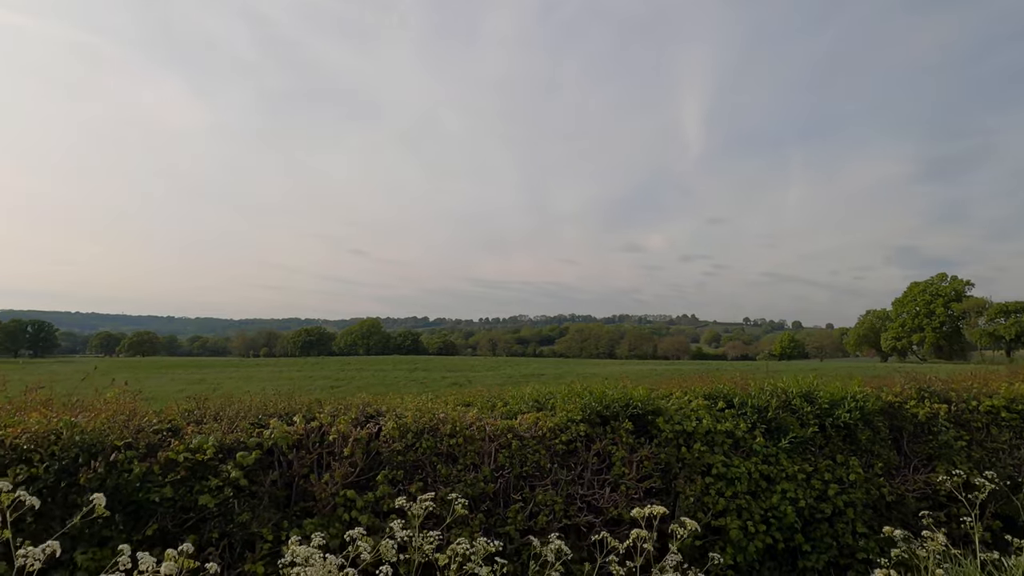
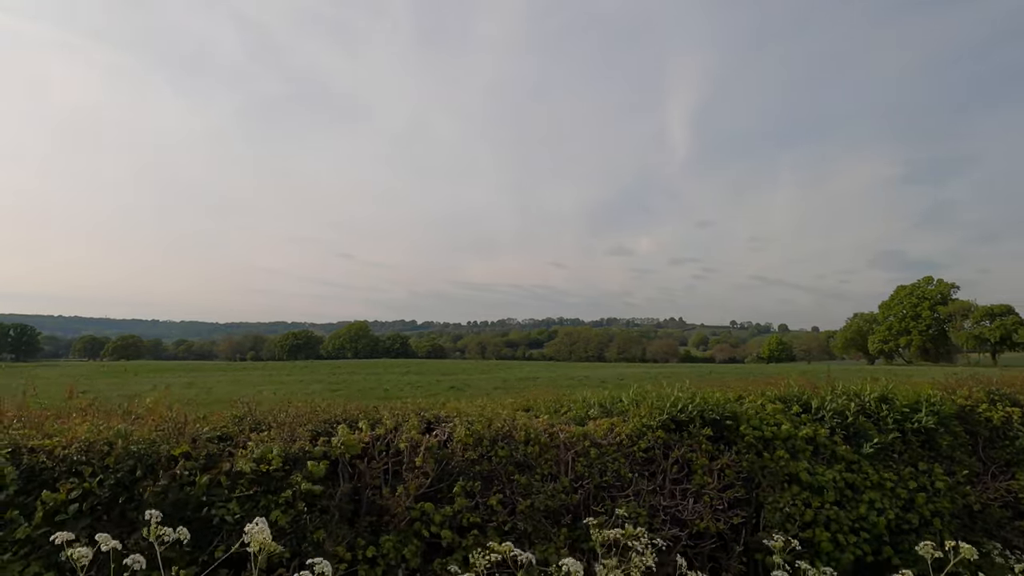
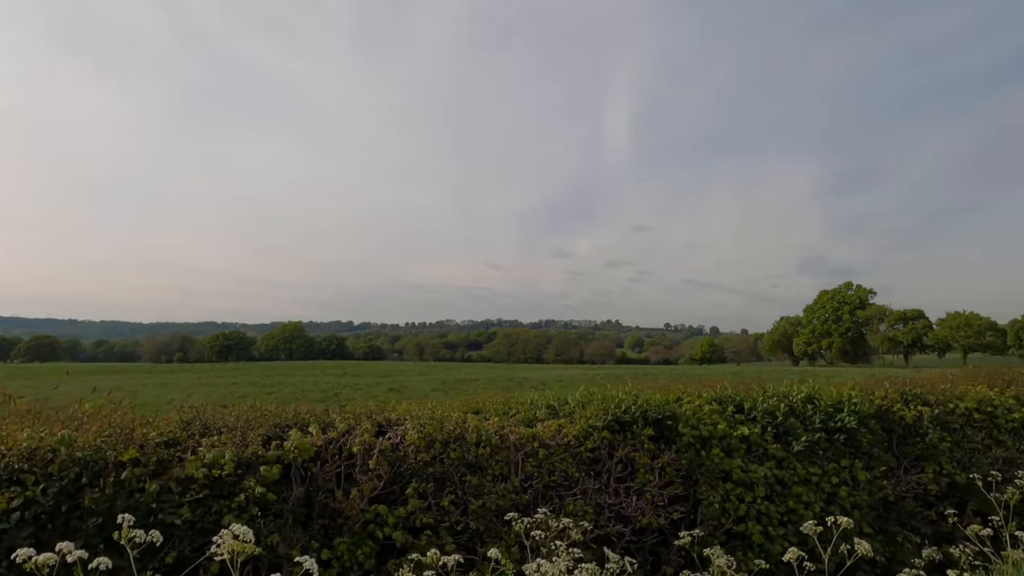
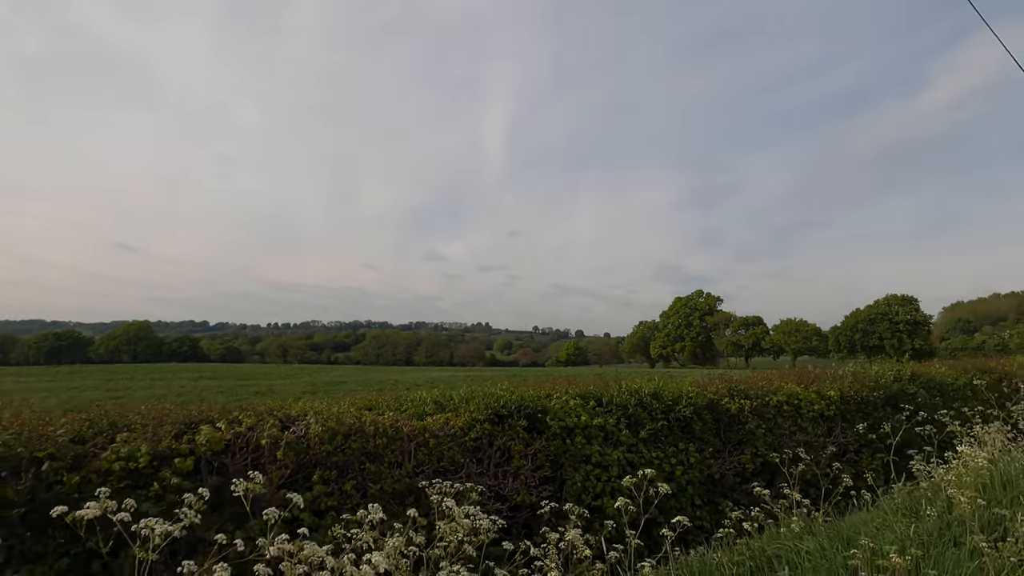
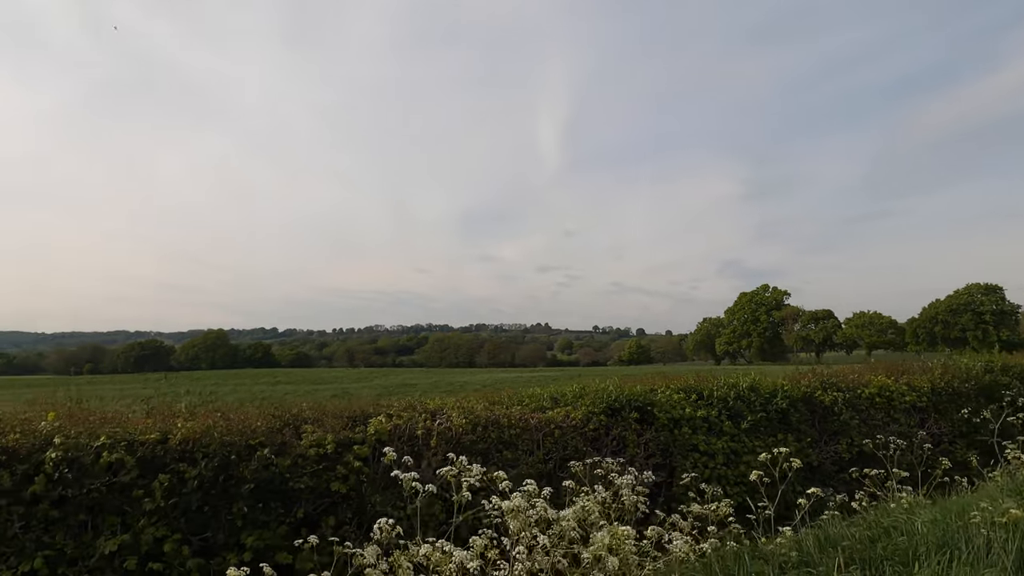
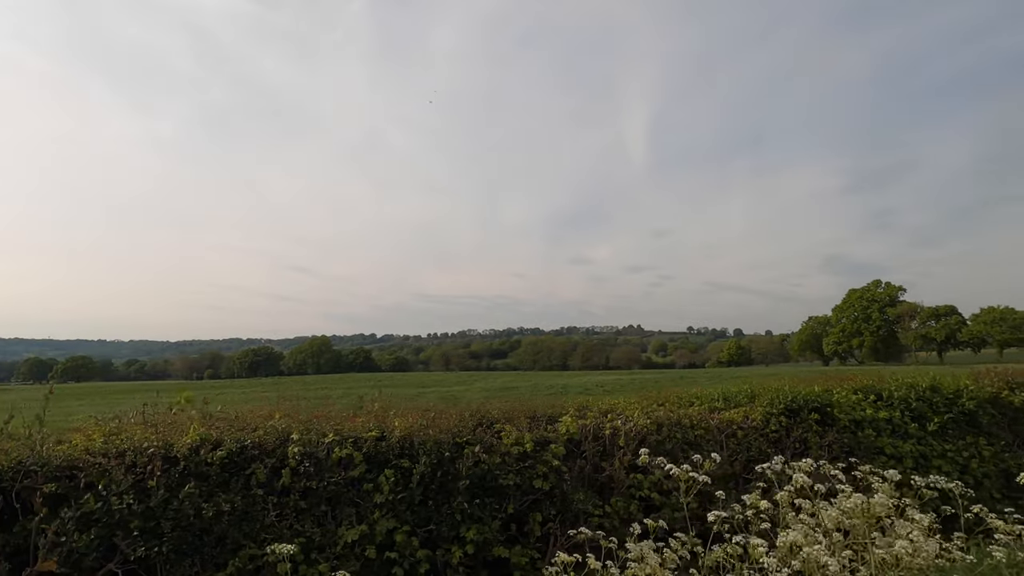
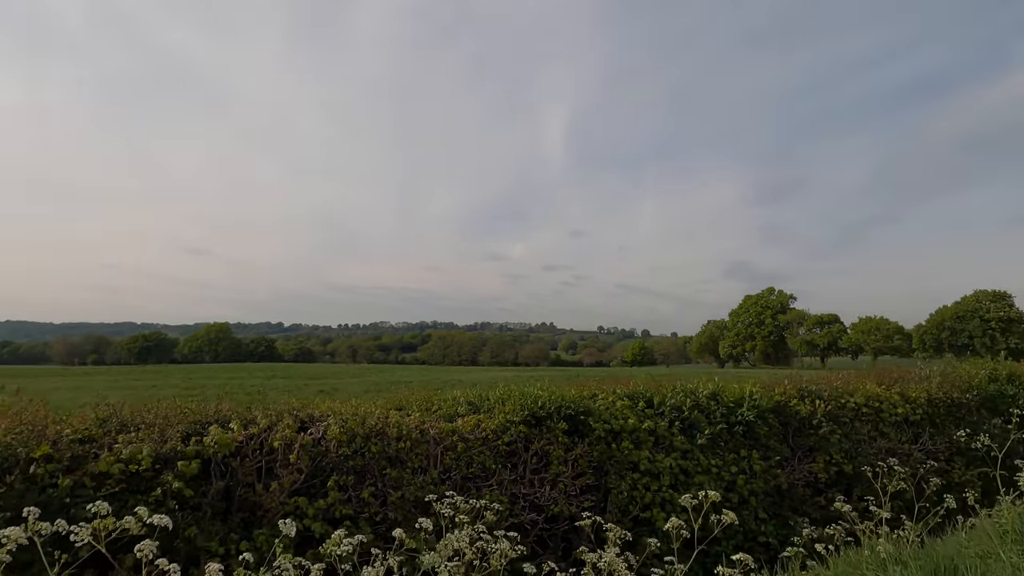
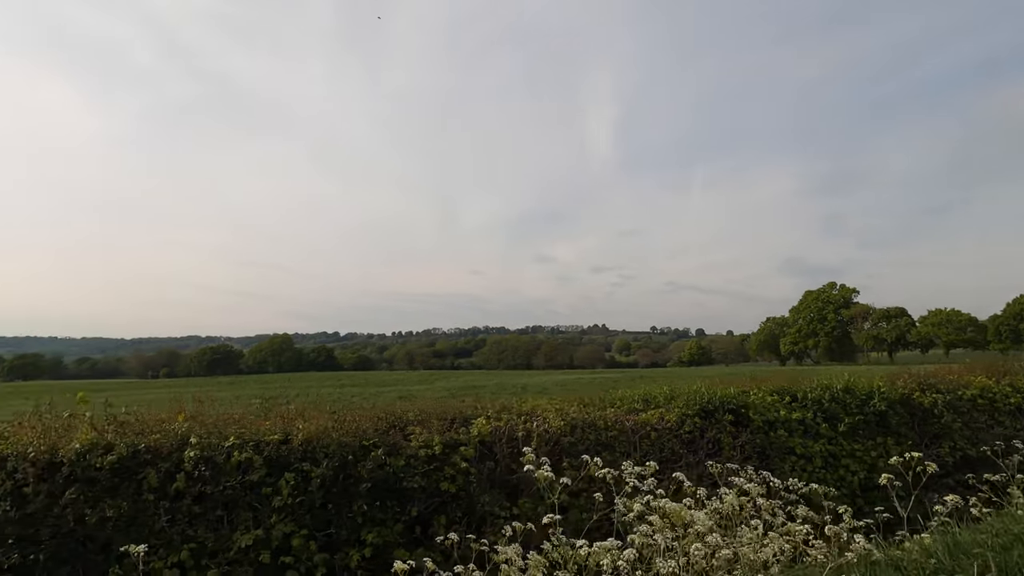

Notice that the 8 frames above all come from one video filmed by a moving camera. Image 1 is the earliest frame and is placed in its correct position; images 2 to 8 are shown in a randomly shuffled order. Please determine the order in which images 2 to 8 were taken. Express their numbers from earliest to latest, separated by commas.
2, 3, 7, 4, 5, 8, 6
